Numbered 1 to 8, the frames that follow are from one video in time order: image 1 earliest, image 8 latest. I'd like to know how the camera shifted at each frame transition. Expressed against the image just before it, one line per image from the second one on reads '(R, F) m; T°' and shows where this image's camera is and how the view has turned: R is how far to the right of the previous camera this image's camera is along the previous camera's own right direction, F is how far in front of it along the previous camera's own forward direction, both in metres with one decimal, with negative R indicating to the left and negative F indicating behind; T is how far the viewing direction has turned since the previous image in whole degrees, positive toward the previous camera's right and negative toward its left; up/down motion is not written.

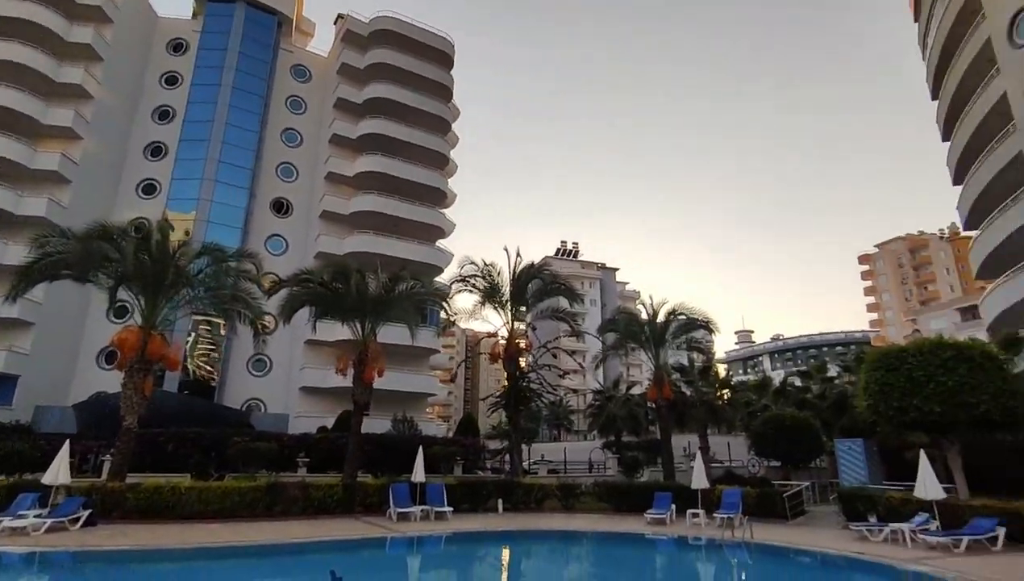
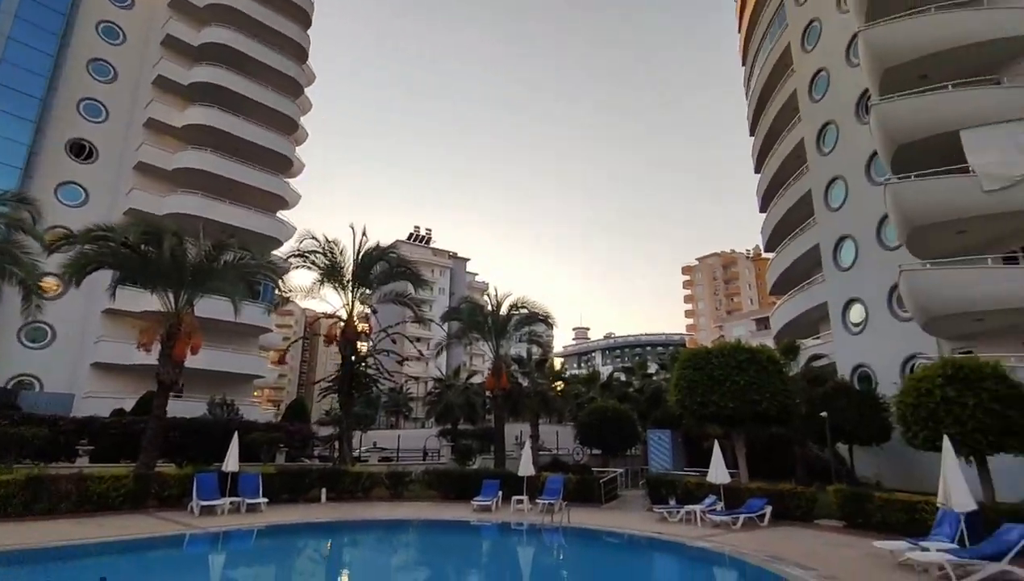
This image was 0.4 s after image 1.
(+0.2, +0.2) m; +15°
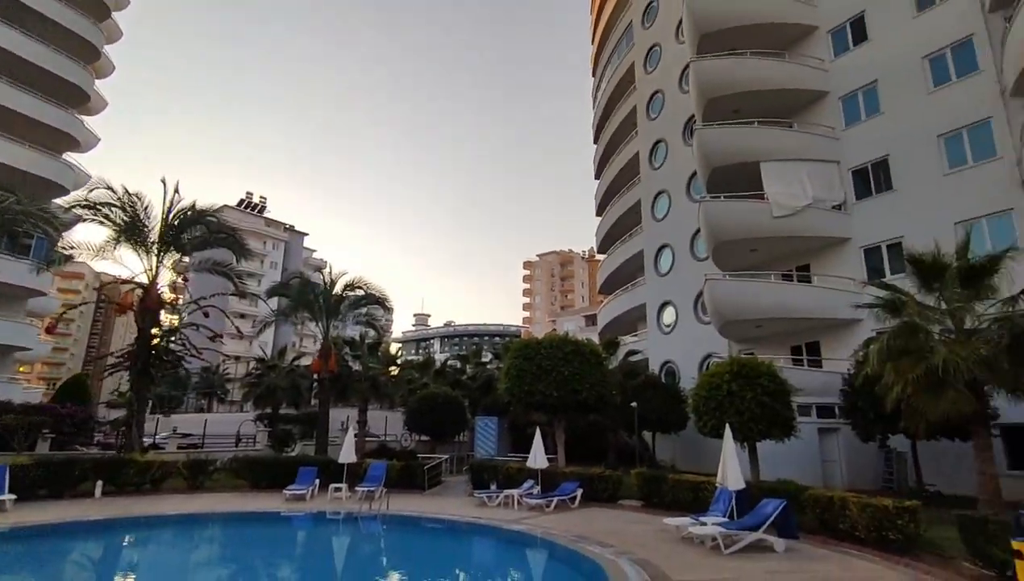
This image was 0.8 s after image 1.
(+0.2, +0.2) m; +16°
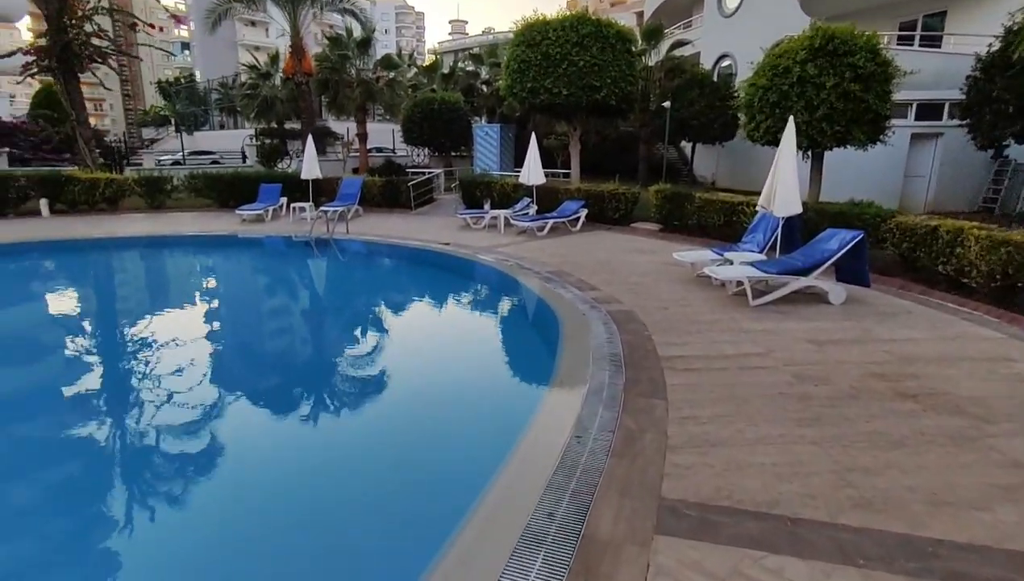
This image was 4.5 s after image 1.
(+1.3, +3.5) m; -5°
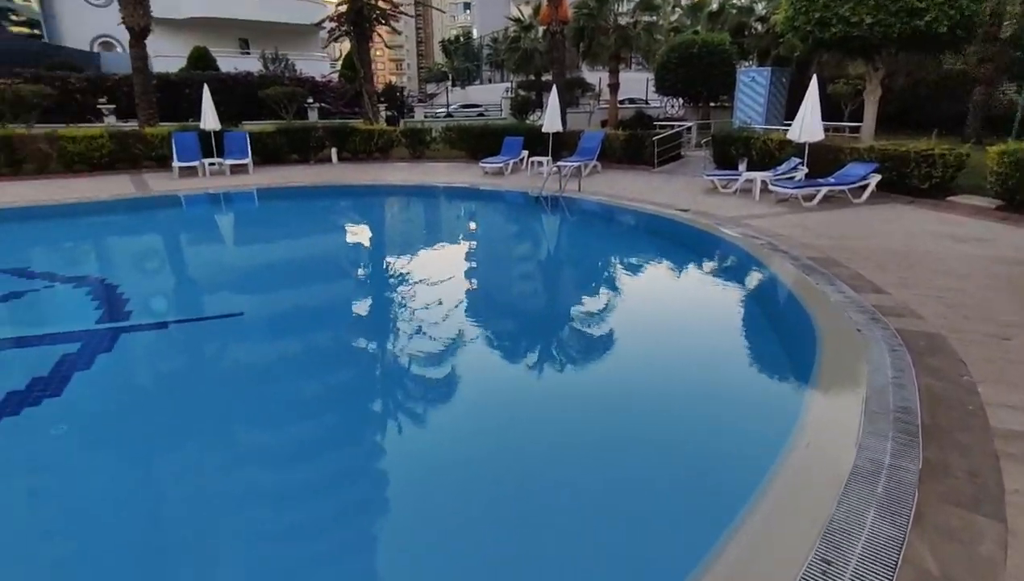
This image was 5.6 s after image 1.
(+0.1, +1.1) m; -24°
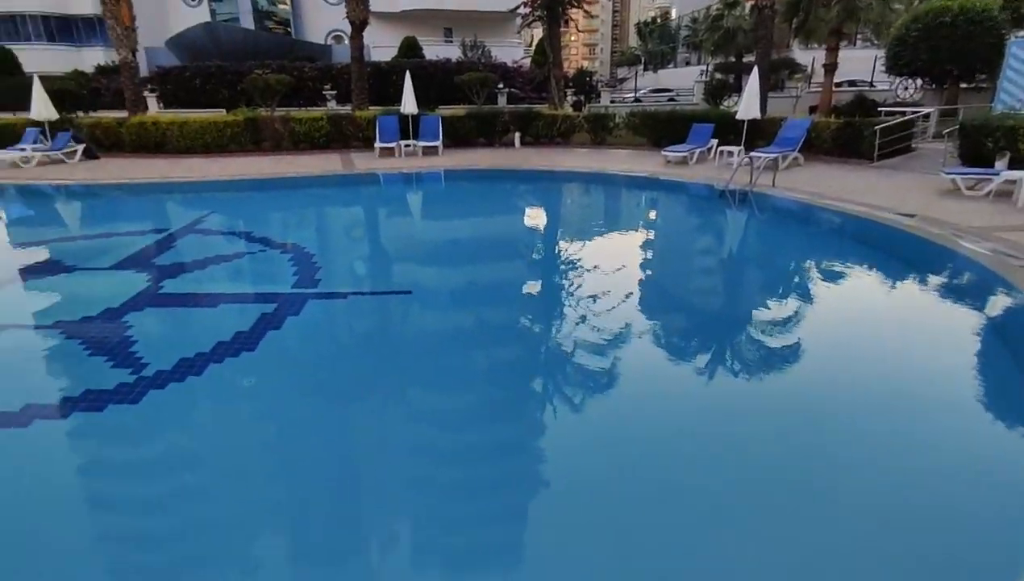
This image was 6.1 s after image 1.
(0.0, +0.4) m; -17°
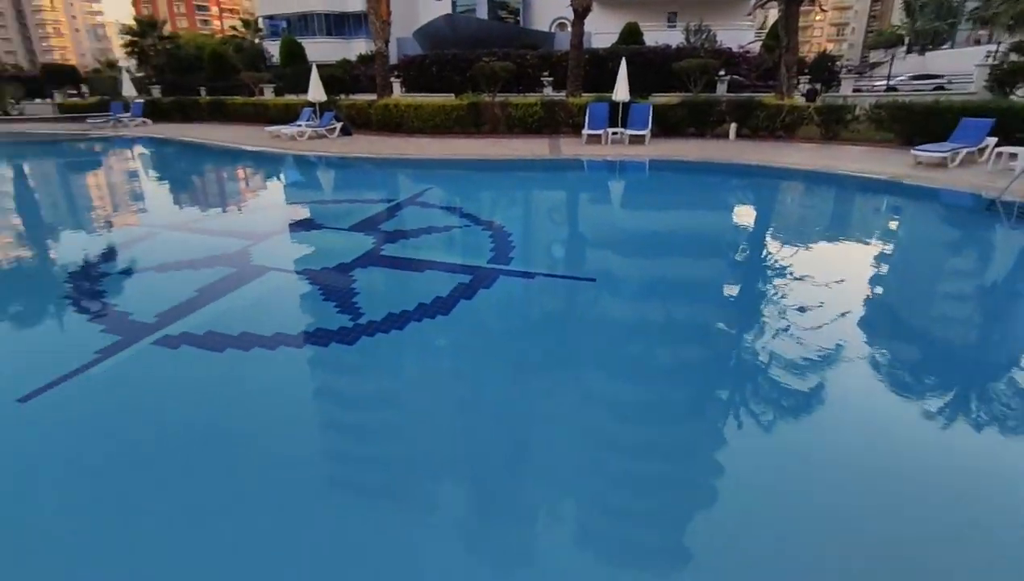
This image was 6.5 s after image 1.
(+0.1, 0.0) m; -19°
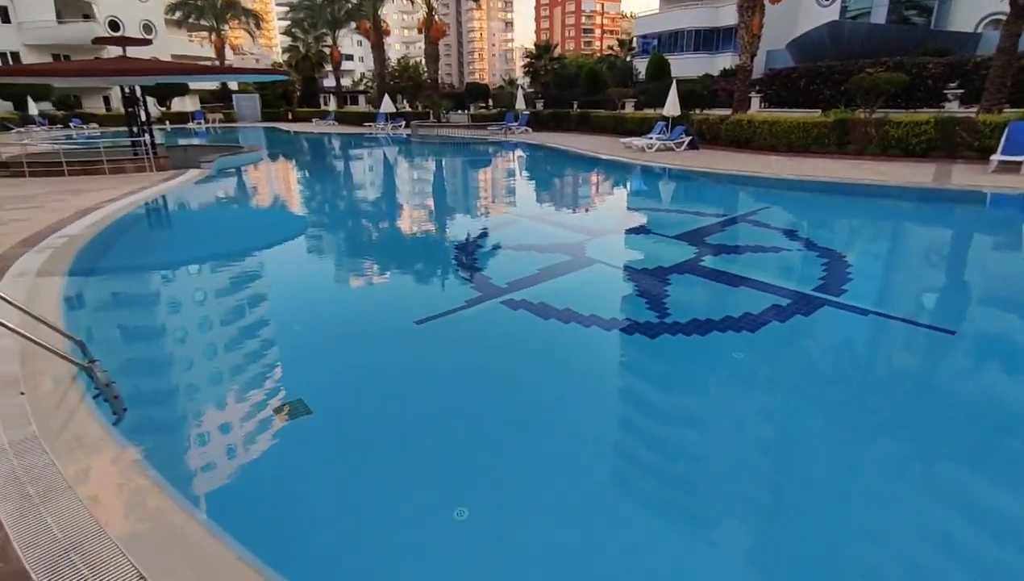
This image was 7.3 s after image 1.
(+0.2, -0.4) m; -31°
